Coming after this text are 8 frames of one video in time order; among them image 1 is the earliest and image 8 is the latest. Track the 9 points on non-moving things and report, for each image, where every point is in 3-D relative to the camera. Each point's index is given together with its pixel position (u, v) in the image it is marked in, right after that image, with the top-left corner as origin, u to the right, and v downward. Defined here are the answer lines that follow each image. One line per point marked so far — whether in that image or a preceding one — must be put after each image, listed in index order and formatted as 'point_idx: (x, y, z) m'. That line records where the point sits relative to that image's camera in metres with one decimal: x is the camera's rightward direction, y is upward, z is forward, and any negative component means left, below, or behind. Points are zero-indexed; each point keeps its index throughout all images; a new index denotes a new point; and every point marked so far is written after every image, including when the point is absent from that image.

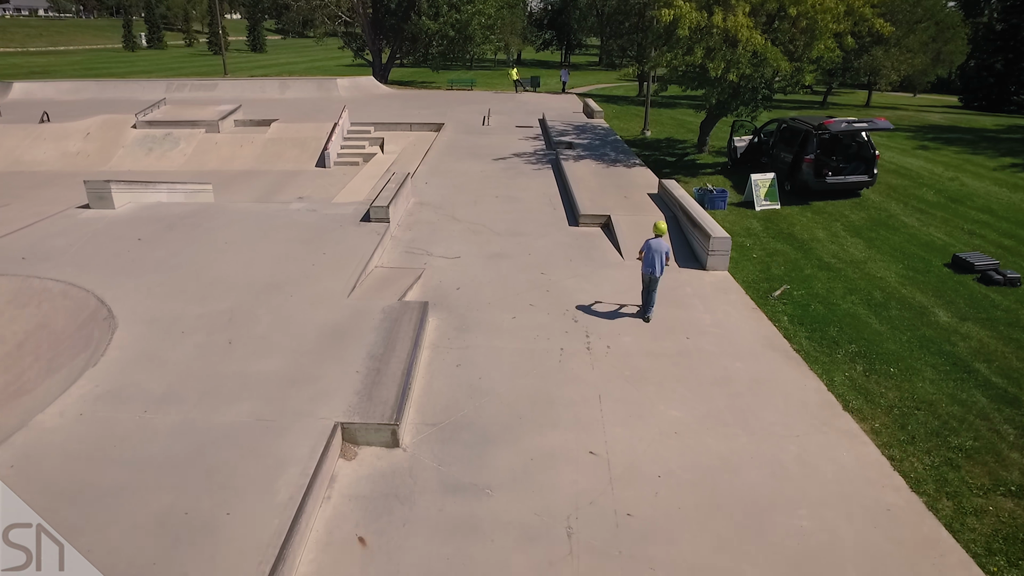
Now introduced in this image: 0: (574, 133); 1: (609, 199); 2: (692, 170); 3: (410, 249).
0: (+1.7, +4.2, +18.6) m
1: (+1.7, +1.5, +12.0) m
2: (+4.0, +2.6, +15.5) m
3: (-1.5, +0.6, +10.1) m
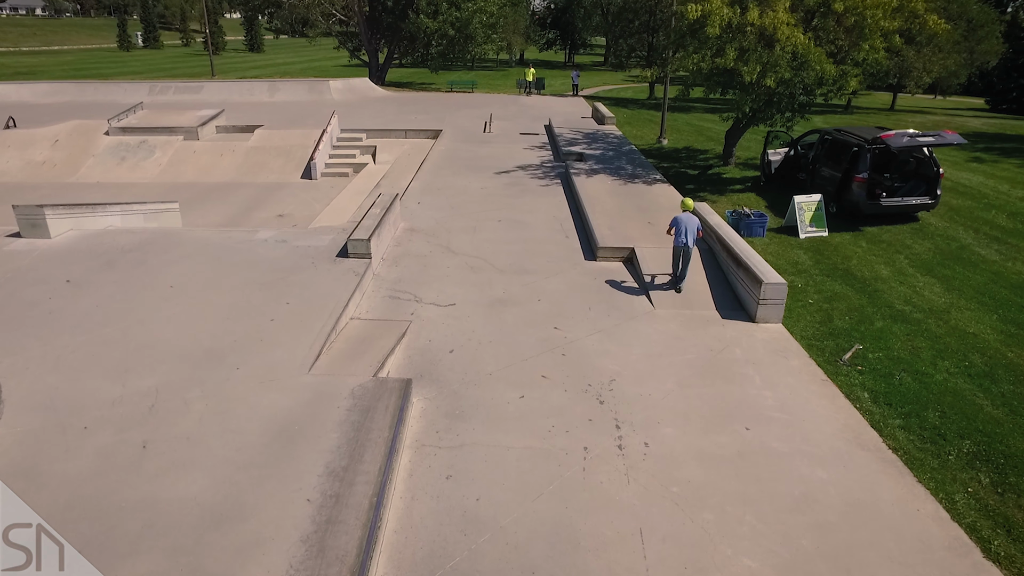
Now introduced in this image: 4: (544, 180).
0: (+1.8, +3.5, +16.8) m
1: (+1.8, +0.9, +10.3) m
2: (+4.1, +2.0, +13.8) m
3: (-1.4, -0.1, +8.4) m
4: (+0.6, +2.2, +14.0) m
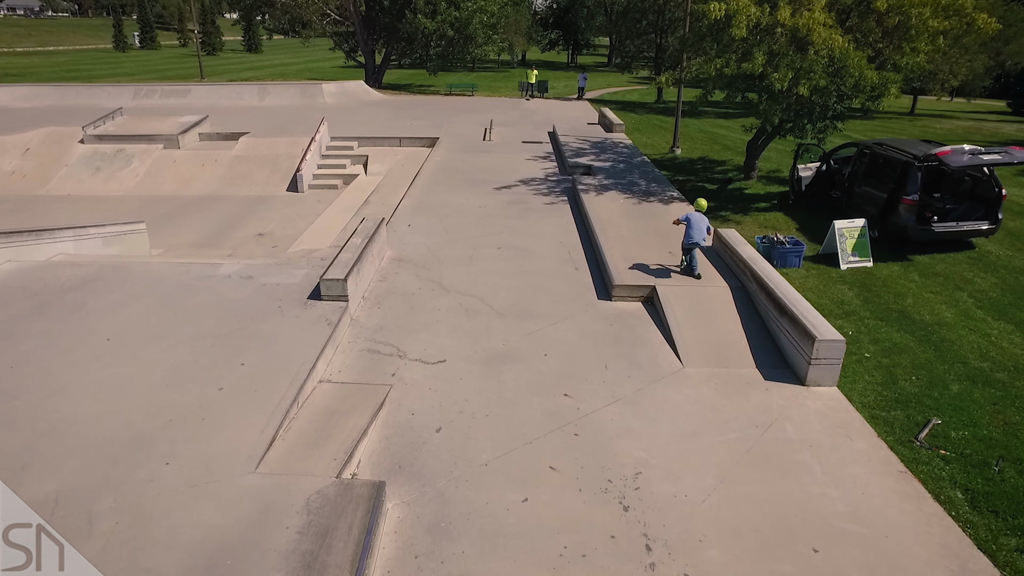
0: (+1.8, +3.0, +15.5) m
1: (+1.8, +0.4, +9.0) m
2: (+4.2, +1.5, +12.5) m
3: (-1.4, -0.6, +7.1) m
4: (+0.7, +1.7, +12.7) m
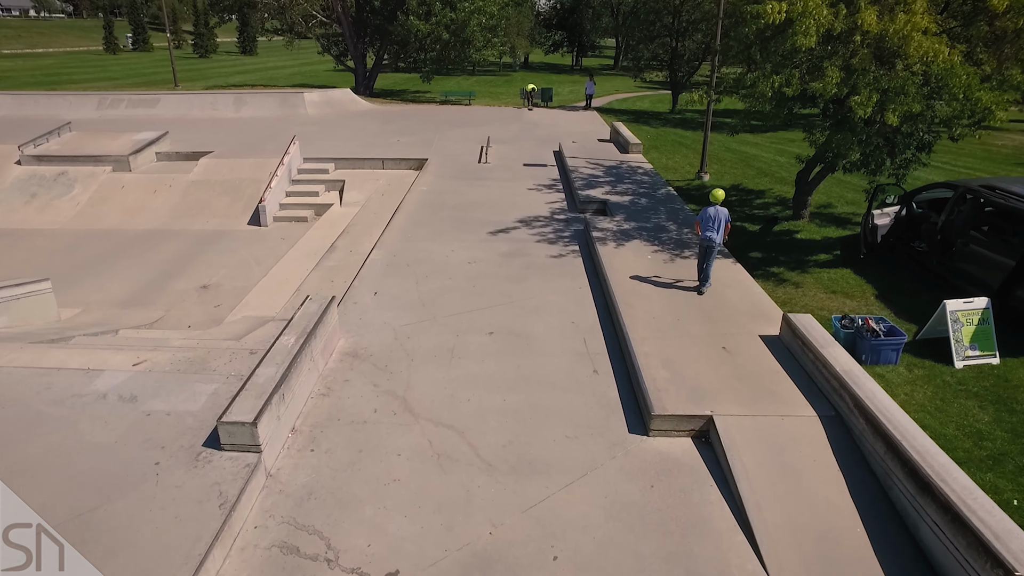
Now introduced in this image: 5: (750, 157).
0: (+1.8, +2.0, +13.1) m
1: (+1.7, -0.6, +6.5) m
2: (+4.1, +0.5, +10.0) m
3: (-1.5, -1.6, +4.6) m
4: (+0.6, +0.6, +10.2) m
5: (+5.7, +3.1, +16.5) m
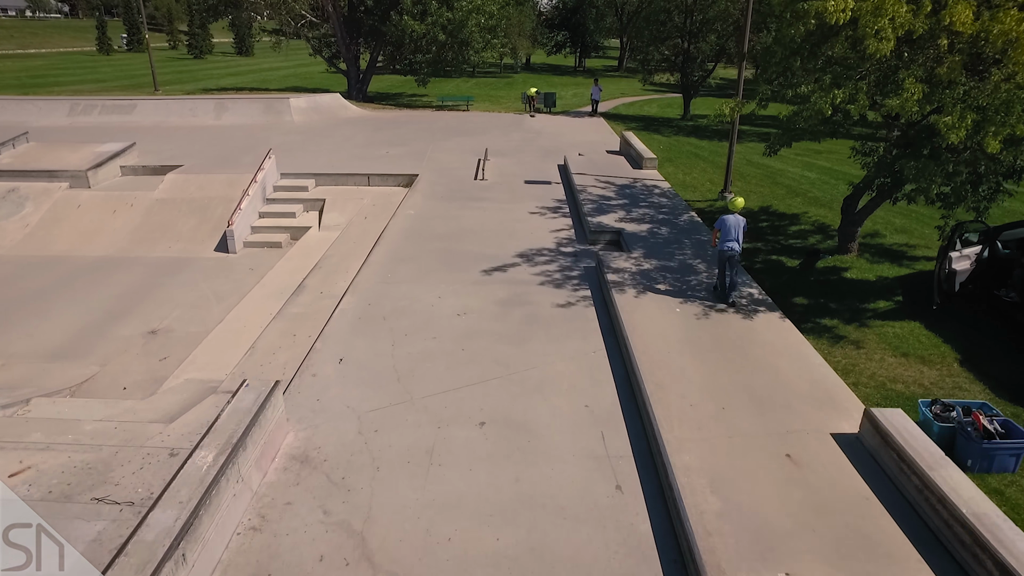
0: (+1.8, +1.4, +11.4) m
1: (+1.7, -1.3, +4.9) m
2: (+4.1, -0.2, +8.3) m
3: (-1.5, -2.3, +3.0) m
4: (+0.6, 0.0, +8.6) m
5: (+5.7, +2.5, +14.8) m
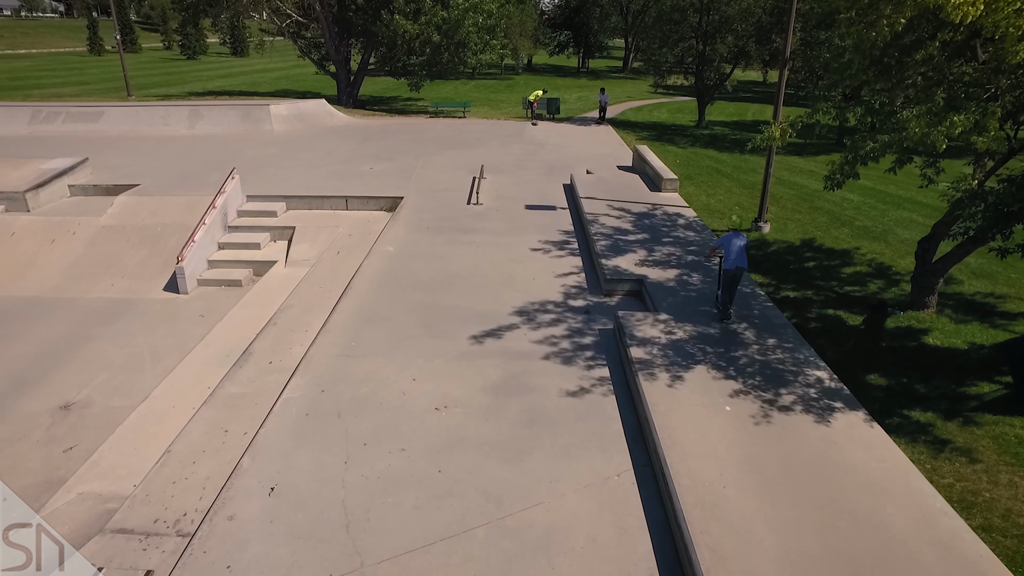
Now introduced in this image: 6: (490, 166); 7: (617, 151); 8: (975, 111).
0: (+1.8, +0.6, +9.5) m
1: (+1.7, -2.0, +3.0) m
2: (+4.1, -0.9, +6.5) m
3: (-1.5, -3.0, +1.1) m
4: (+0.6, -0.7, +6.7) m
5: (+5.7, +1.8, +12.9) m
6: (-0.5, +2.7, +15.2) m
7: (+2.6, +3.3, +16.7) m
8: (+3.4, +1.3, +5.1) m
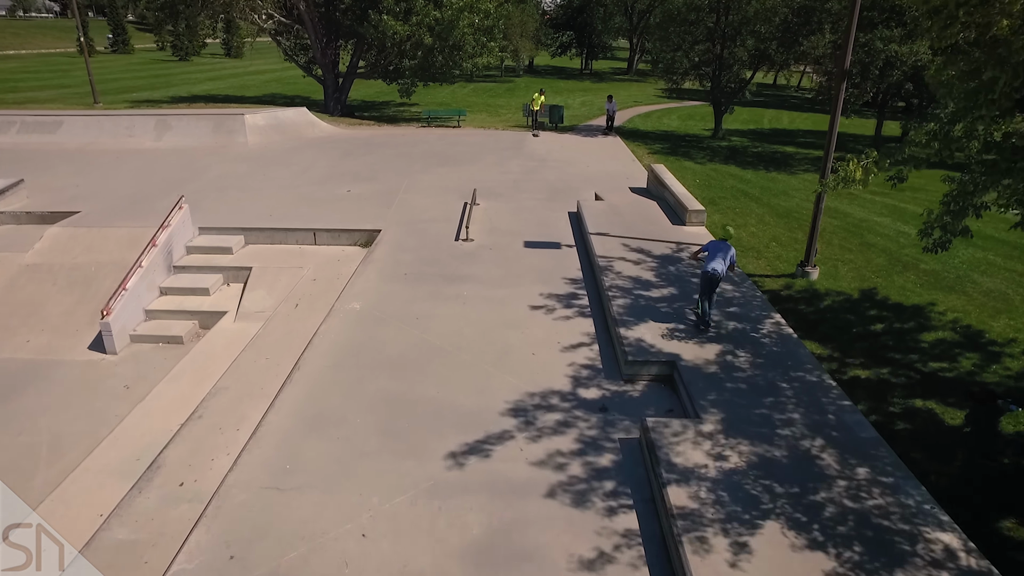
0: (+1.7, -0.1, +7.6) m
1: (+1.6, -2.8, +1.1) m
2: (+4.0, -1.7, +4.6) m
3: (-1.6, -3.8, -0.8) m
4: (+0.5, -1.5, +4.8) m
5: (+5.6, +1.0, +11.0) m
6: (-0.5, +1.9, +13.3) m
7: (+2.5, +2.5, +14.8) m
8: (+3.3, +0.5, +3.2) m
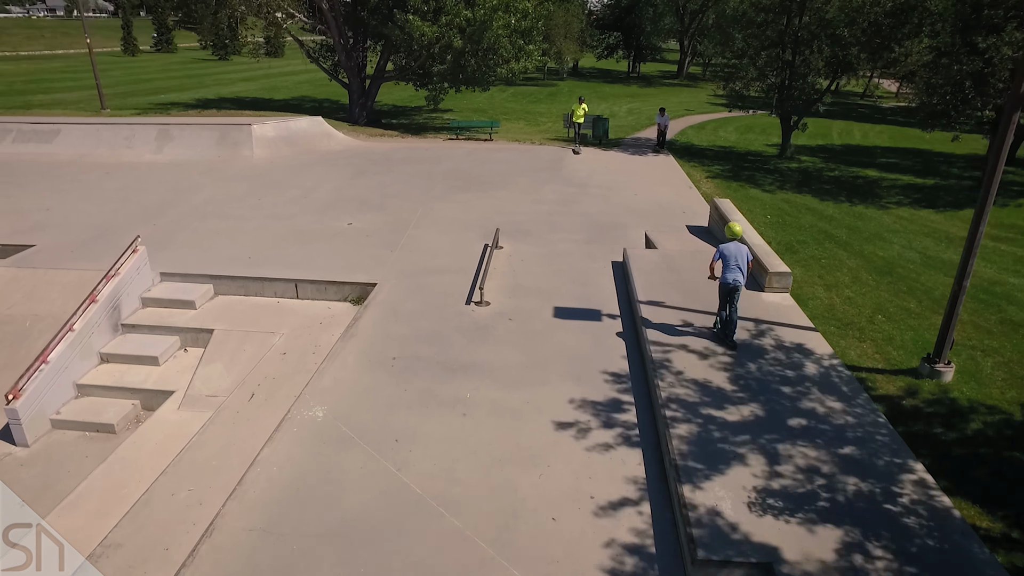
0: (+1.8, -1.1, +5.3) m
1: (+1.3, -3.8, -1.2) m
2: (+3.9, -2.7, +2.1) m
3: (-2.1, -4.7, -2.9) m
4: (+0.4, -2.4, +2.6) m
5: (+5.9, -0.1, +8.5) m
6: (0.0, +1.0, +11.1) m
7: (+3.1, +1.6, +12.4) m
8: (+3.2, -0.5, +0.8) m
